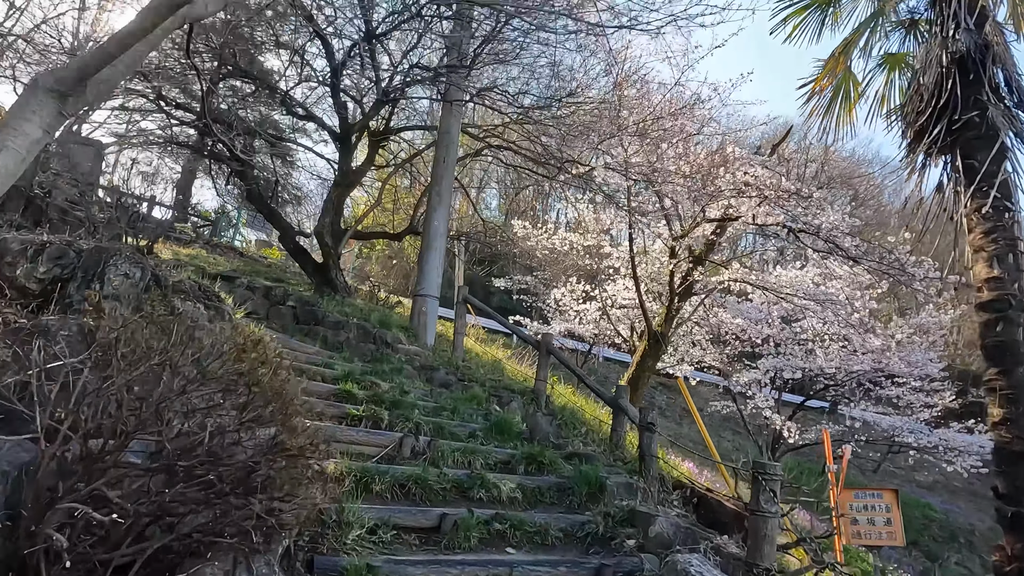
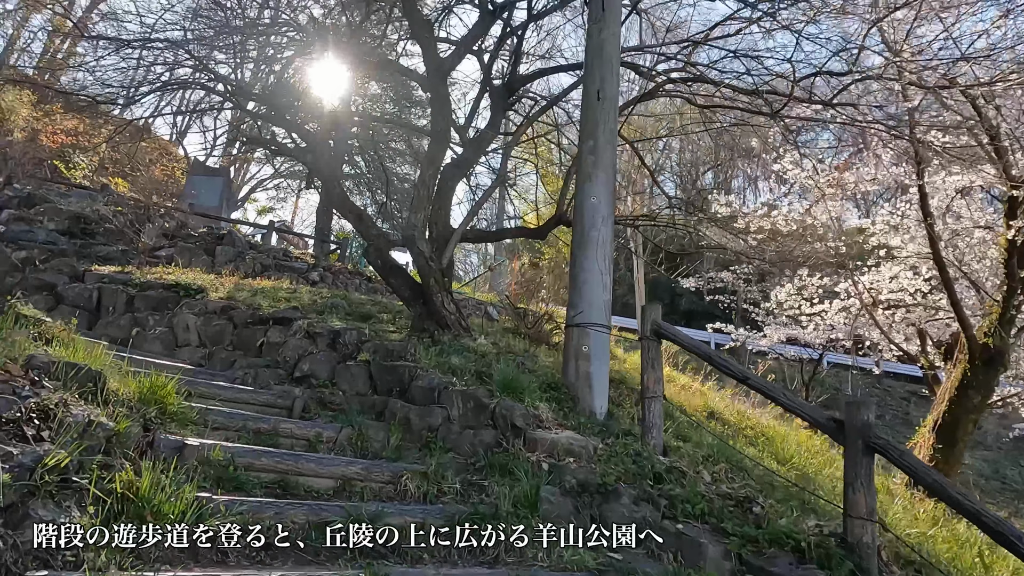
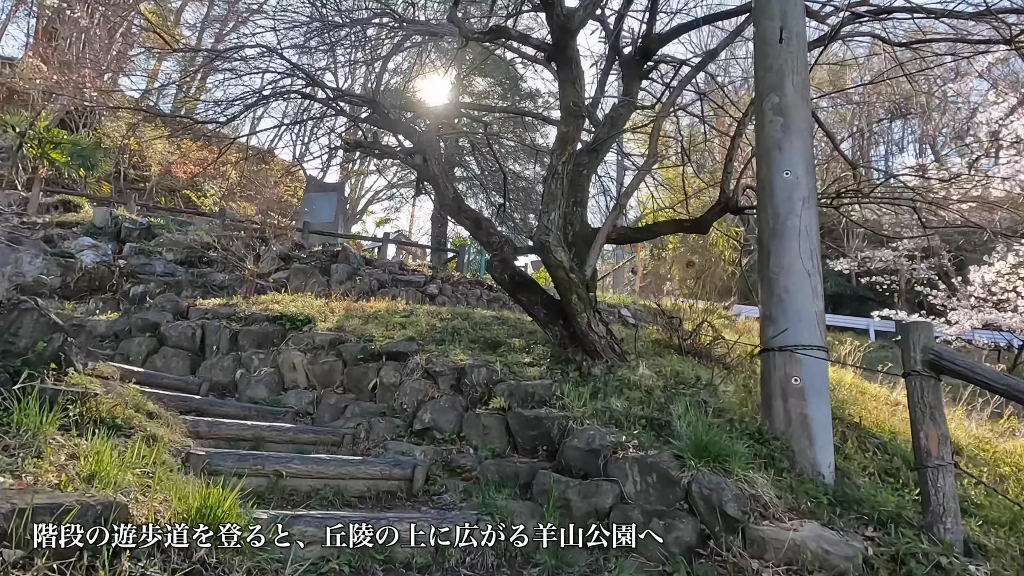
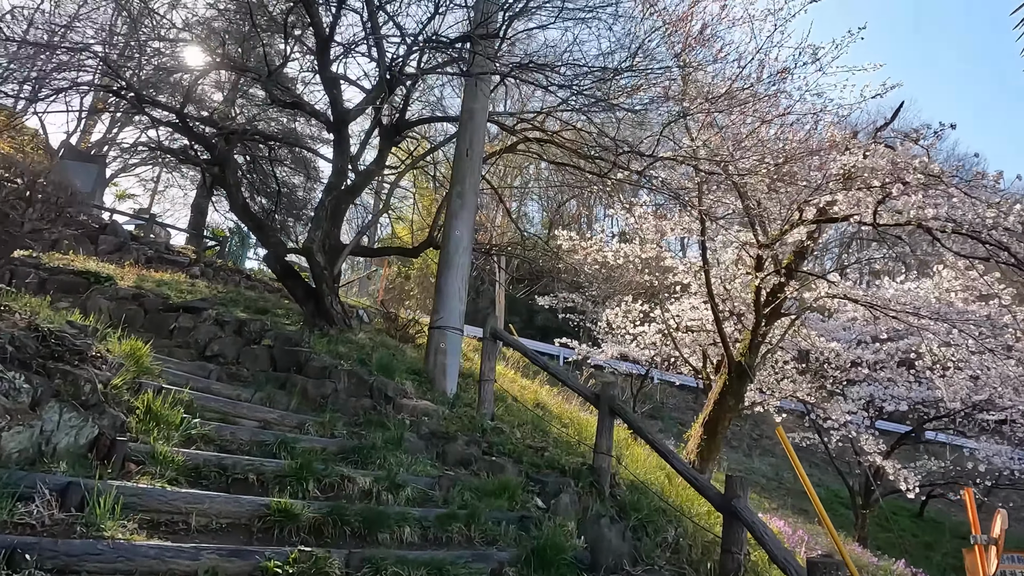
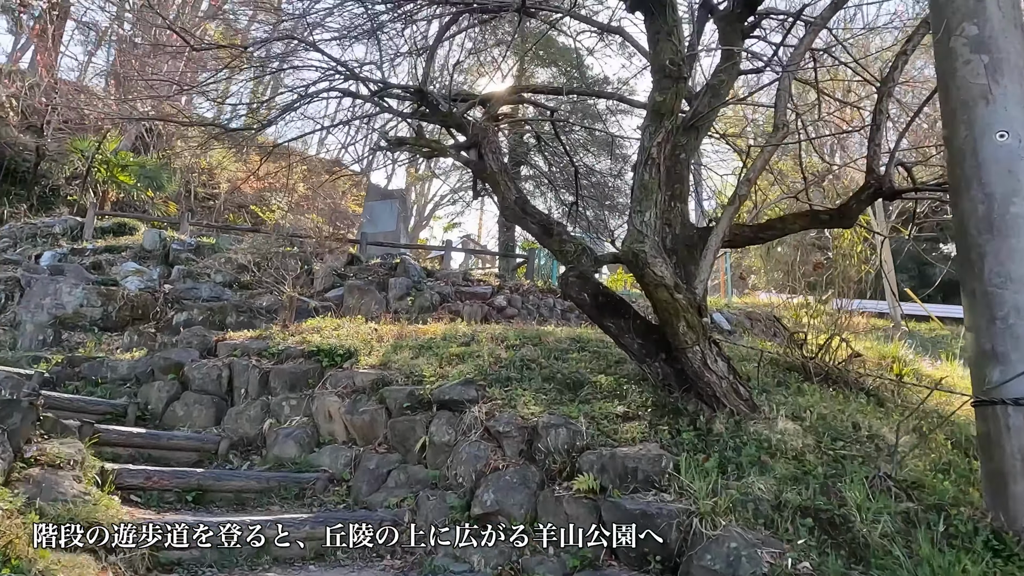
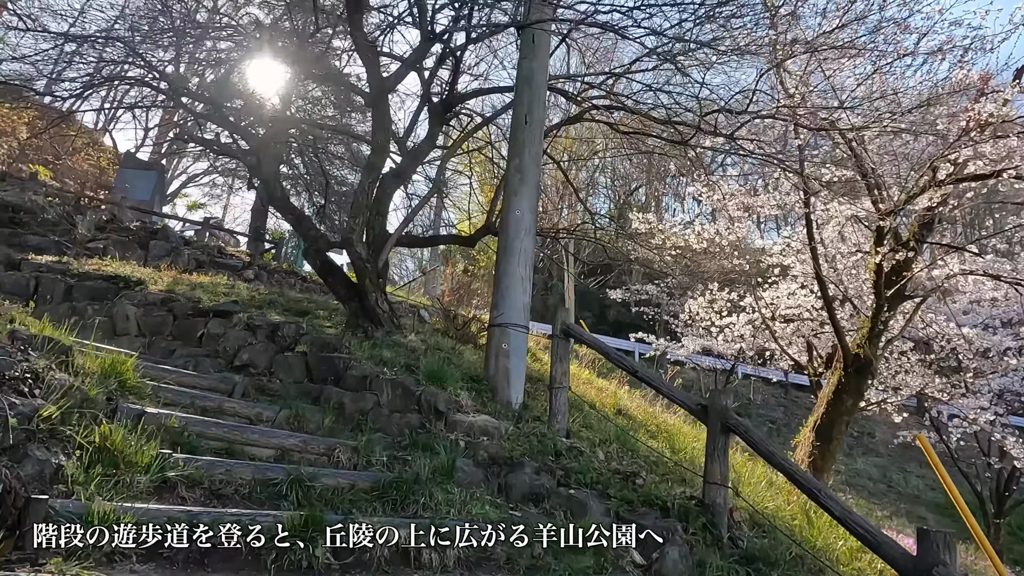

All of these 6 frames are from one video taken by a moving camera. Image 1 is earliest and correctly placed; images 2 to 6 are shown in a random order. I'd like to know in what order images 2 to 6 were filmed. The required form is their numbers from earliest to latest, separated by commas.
4, 6, 2, 3, 5
